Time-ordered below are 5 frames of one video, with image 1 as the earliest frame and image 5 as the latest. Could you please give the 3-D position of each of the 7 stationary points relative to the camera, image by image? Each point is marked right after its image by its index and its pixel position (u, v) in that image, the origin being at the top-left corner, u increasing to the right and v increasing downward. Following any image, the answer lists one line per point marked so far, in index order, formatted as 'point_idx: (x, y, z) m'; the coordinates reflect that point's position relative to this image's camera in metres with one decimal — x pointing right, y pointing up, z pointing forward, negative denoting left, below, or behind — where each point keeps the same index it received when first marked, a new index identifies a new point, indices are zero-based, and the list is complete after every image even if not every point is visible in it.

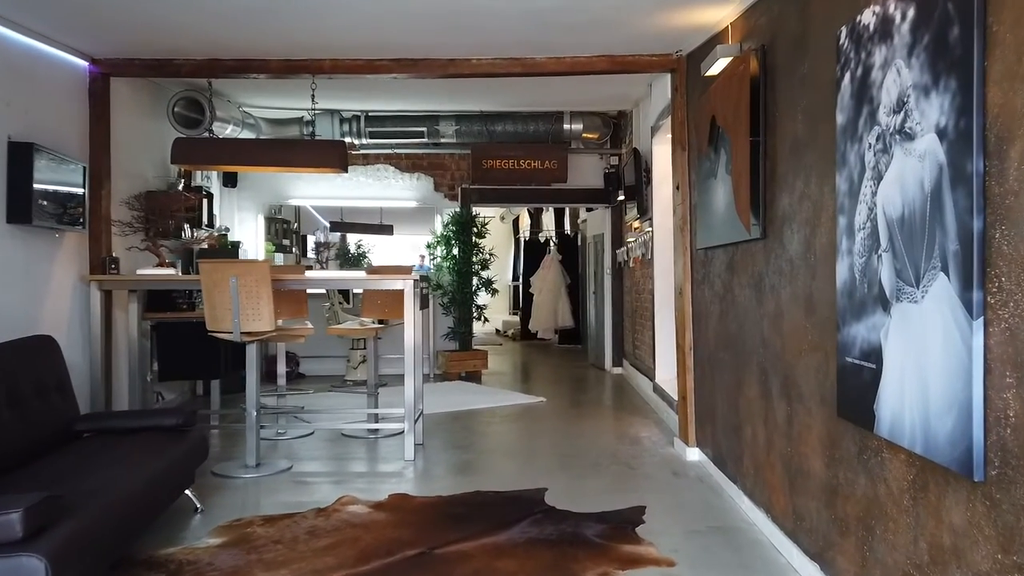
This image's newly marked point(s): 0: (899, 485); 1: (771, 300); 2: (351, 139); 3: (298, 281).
0: (+0.9, -0.5, +1.8) m
1: (+0.9, 0.0, +2.7) m
2: (-1.5, +1.4, +7.0) m
3: (-1.2, 0.0, +4.2) m
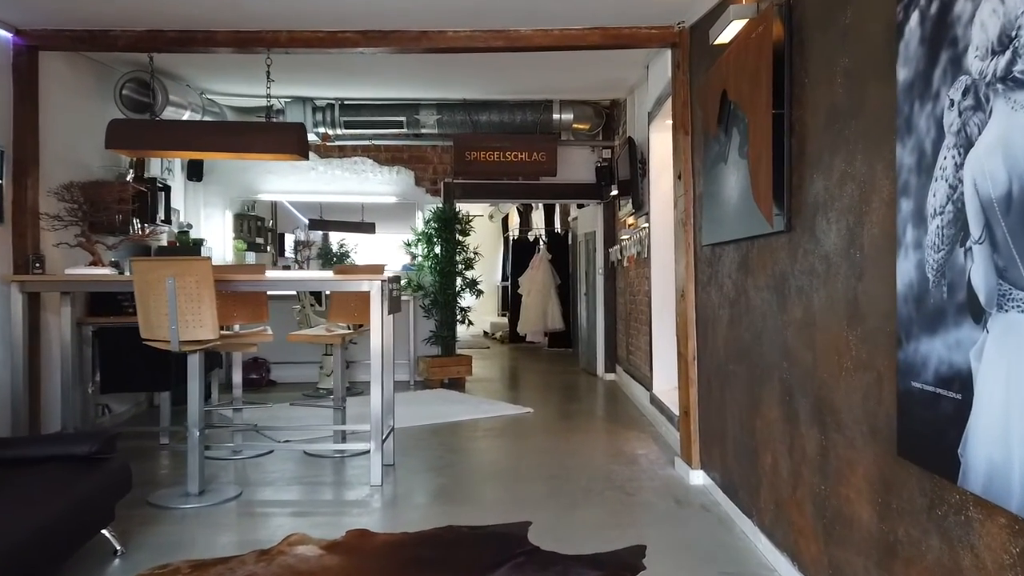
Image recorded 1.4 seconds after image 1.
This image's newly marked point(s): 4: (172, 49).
0: (+0.8, -0.5, +1.3) m
1: (+0.9, -0.1, +2.2) m
2: (-1.6, +1.4, +6.5) m
3: (-1.3, 0.0, +3.7) m
4: (-1.7, +1.2, +3.7) m
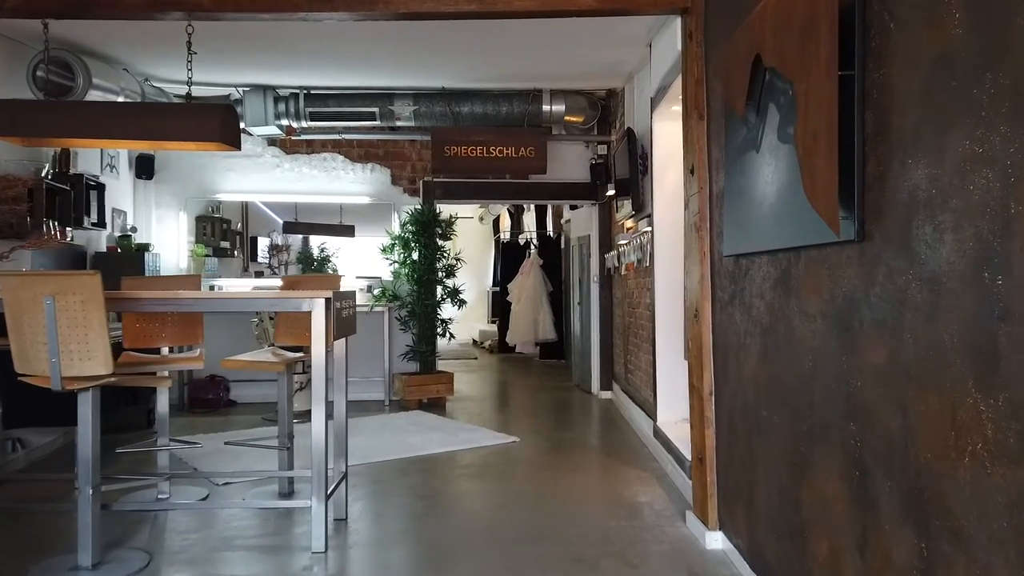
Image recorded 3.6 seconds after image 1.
0: (+0.8, -0.5, +0.6) m
1: (+0.8, -0.1, +1.6) m
2: (-1.8, +1.3, +5.9) m
3: (-1.4, 0.0, +3.0) m
4: (-1.8, +1.1, +3.0) m
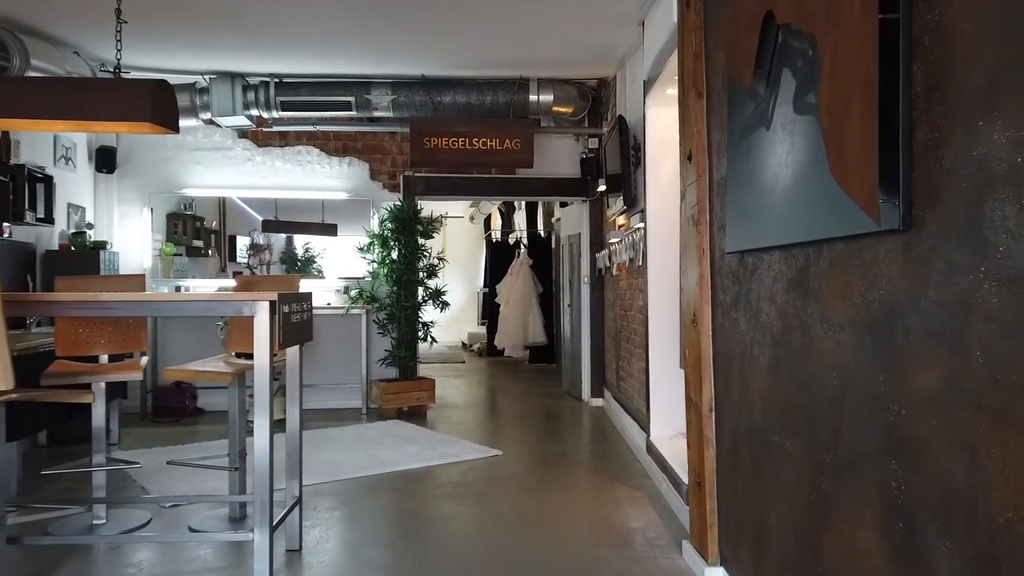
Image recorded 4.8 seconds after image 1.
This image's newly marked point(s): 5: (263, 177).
0: (+0.7, -0.5, +0.3) m
1: (+0.7, -0.1, +1.2) m
2: (-1.9, +1.3, +5.5) m
3: (-1.5, -0.1, +2.7) m
4: (-1.9, +1.1, +2.7) m
5: (-2.1, +0.9, +6.2) m
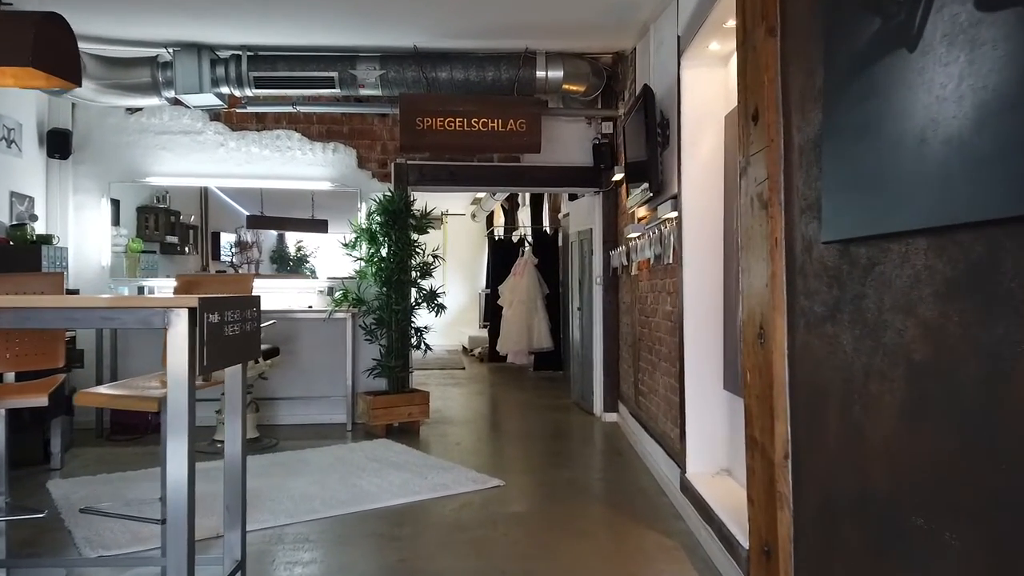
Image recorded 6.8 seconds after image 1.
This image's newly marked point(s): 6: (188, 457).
0: (+0.7, -0.6, -0.4) m
1: (+0.7, -0.1, +0.6) m
2: (-1.8, +1.3, +4.9) m
3: (-1.5, -0.1, +2.0) m
4: (-1.9, +1.1, +2.0) m
5: (-2.0, +0.9, +5.6) m
6: (-0.8, -0.5, +1.9) m
